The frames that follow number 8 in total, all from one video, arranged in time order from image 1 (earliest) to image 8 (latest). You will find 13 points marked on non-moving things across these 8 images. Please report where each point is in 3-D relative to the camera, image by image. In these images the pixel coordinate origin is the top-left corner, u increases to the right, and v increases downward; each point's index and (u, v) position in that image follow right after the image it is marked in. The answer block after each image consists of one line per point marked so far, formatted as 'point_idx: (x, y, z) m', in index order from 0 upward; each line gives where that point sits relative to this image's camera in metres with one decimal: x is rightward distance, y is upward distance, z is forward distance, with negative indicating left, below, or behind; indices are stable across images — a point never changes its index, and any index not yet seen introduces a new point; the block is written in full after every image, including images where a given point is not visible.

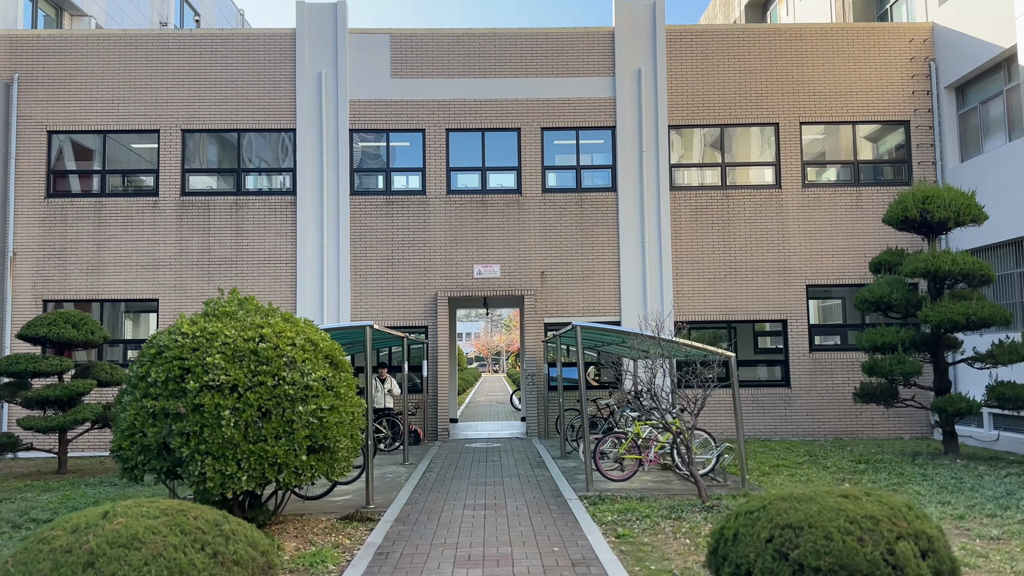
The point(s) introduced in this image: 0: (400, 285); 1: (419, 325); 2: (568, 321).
0: (-2.0, +0.1, +14.9) m
1: (-1.7, -0.7, +14.9) m
2: (+1.0, -0.6, +14.8) m
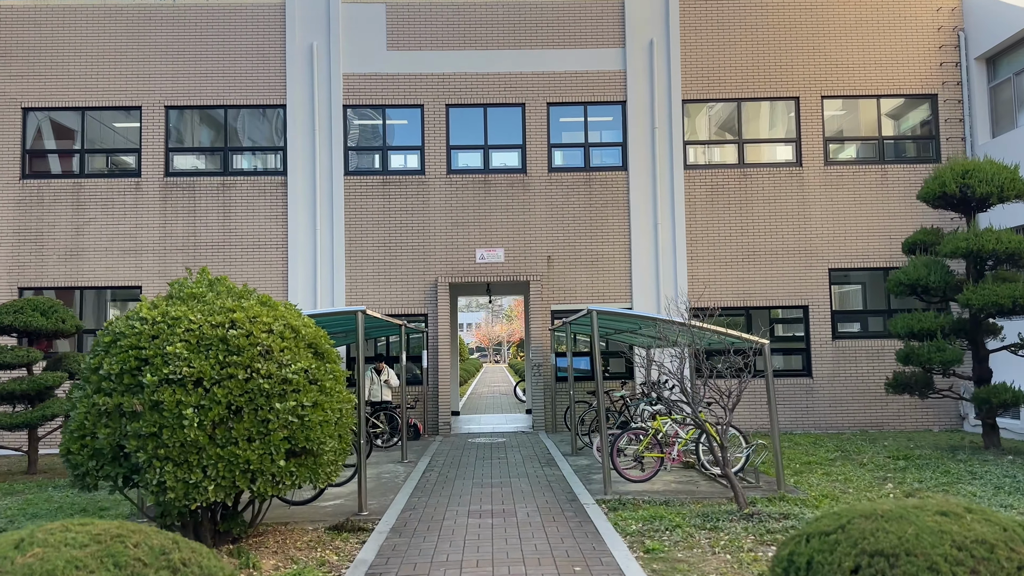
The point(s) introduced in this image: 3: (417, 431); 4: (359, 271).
0: (-1.9, +0.3, +14.0) m
1: (-1.6, -0.4, +14.0) m
2: (+1.1, -0.4, +13.9) m
3: (-1.4, -2.2, +12.7) m
4: (-2.6, +0.3, +14.0) m
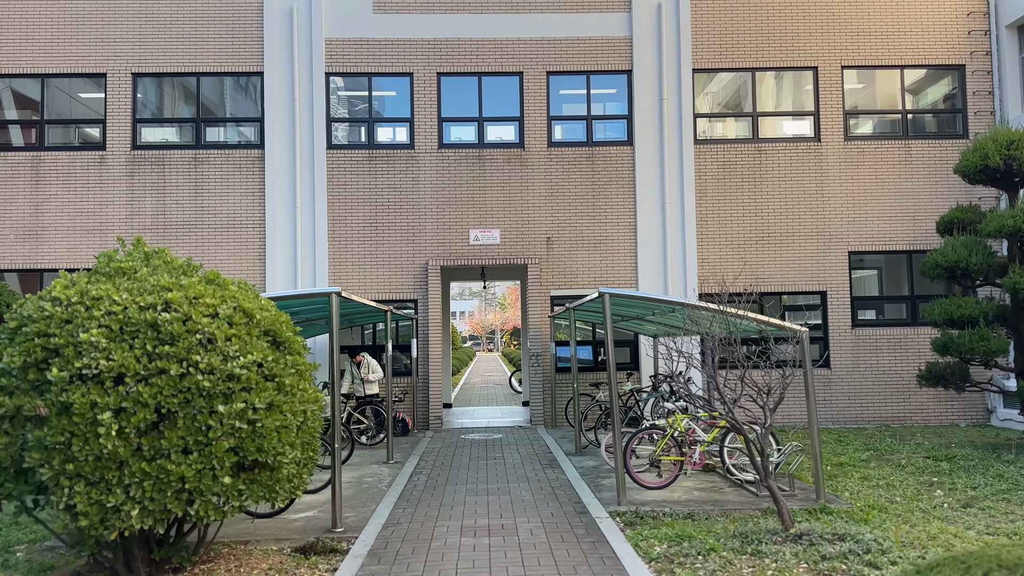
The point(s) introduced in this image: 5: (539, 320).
0: (-2.0, +0.6, +13.0) m
1: (-1.6, -0.2, +13.0) m
2: (+1.0, -0.1, +12.9) m
3: (-1.5, -2.0, +11.7) m
4: (-2.6, +0.6, +12.9) m
5: (+0.4, -0.5, +12.8) m
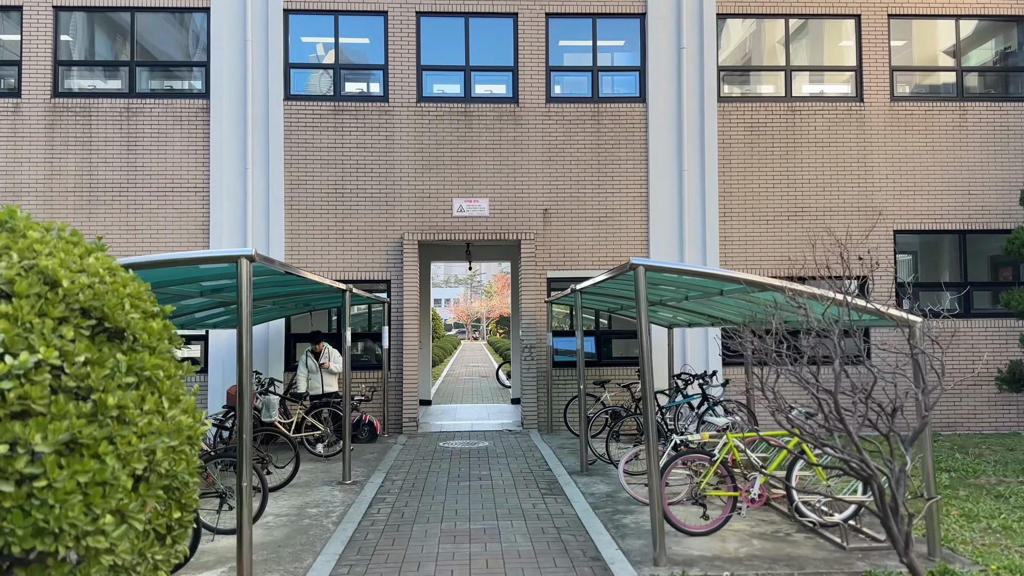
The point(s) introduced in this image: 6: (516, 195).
0: (-2.1, +0.9, +11.0) m
1: (-1.8, +0.1, +11.0) m
2: (+0.9, +0.1, +11.0) m
3: (-1.6, -1.7, +9.8) m
4: (-2.8, +0.9, +11.0) m
5: (+0.3, -0.2, +10.9) m
6: (0.0, +1.3, +11.2) m
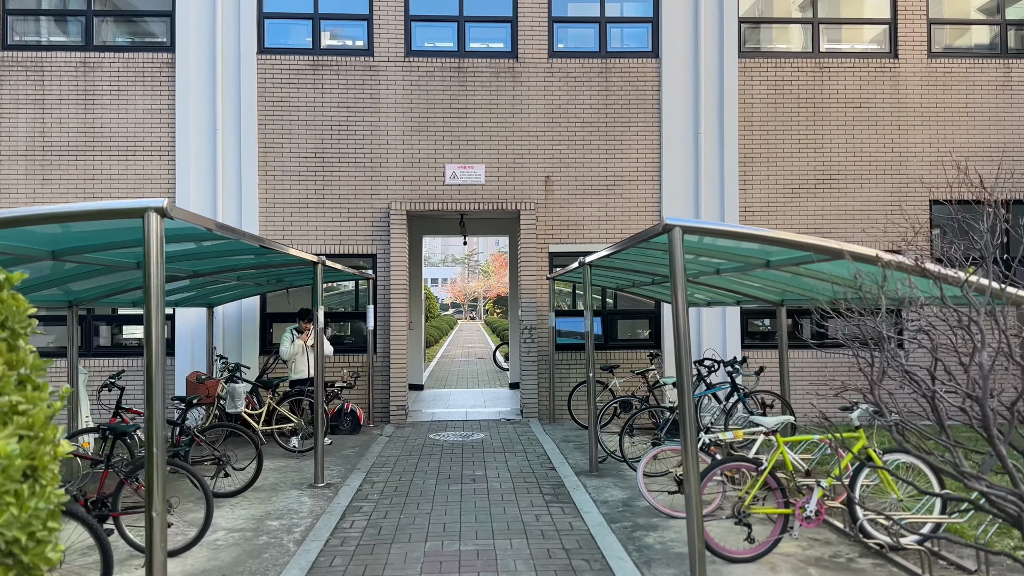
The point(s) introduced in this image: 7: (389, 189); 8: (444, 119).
0: (-2.1, +1.2, +10.0) m
1: (-1.8, +0.4, +10.0) m
2: (+0.9, +0.4, +10.0) m
3: (-1.6, -1.4, +8.8) m
4: (-2.8, +1.2, +9.9) m
5: (+0.3, +0.1, +9.9) m
6: (0.0, +1.6, +10.1) m
7: (-1.5, +1.2, +10.0) m
8: (-0.8, +2.1, +10.1) m
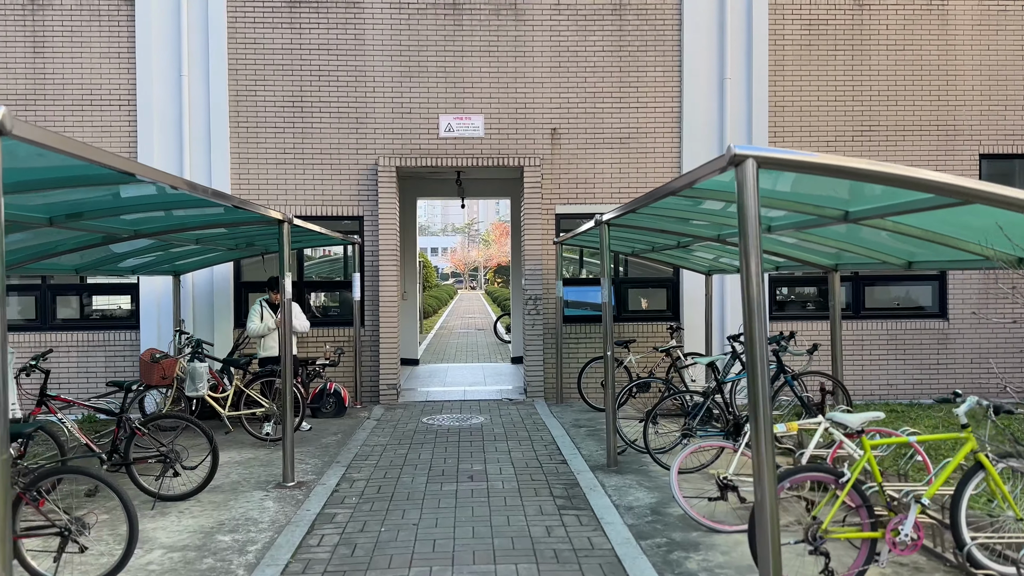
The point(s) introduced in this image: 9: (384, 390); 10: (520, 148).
0: (-2.1, +1.5, +8.9) m
1: (-1.8, +0.8, +9.0) m
2: (+0.9, +0.8, +8.9) m
3: (-1.6, -1.1, +7.8) m
4: (-2.7, +1.5, +8.9) m
5: (+0.3, +0.4, +8.9) m
6: (+0.1, +1.9, +9.0) m
7: (-1.5, +1.6, +8.9) m
8: (-0.8, +2.4, +9.0) m
9: (-1.3, -1.1, +8.7) m
10: (+0.1, +1.5, +9.0) m
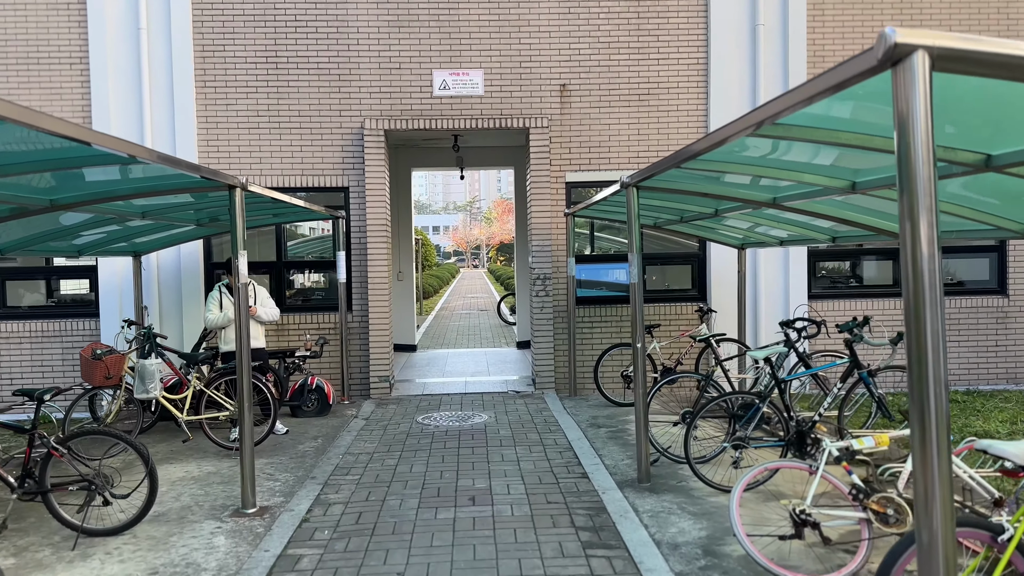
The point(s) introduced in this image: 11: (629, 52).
0: (-2.1, +1.7, +7.9) m
1: (-1.7, +1.0, +7.9) m
2: (+0.9, +1.0, +7.9) m
3: (-1.5, -0.9, +6.9) m
4: (-2.7, +1.7, +7.8) m
5: (+0.3, +0.6, +7.8) m
6: (+0.1, +2.1, +8.0) m
7: (-1.4, +1.8, +7.9) m
8: (-0.8, +2.6, +7.9) m
9: (-1.3, -0.9, +7.7) m
10: (+0.1, +1.7, +8.0) m
11: (+1.1, +2.3, +8.0) m
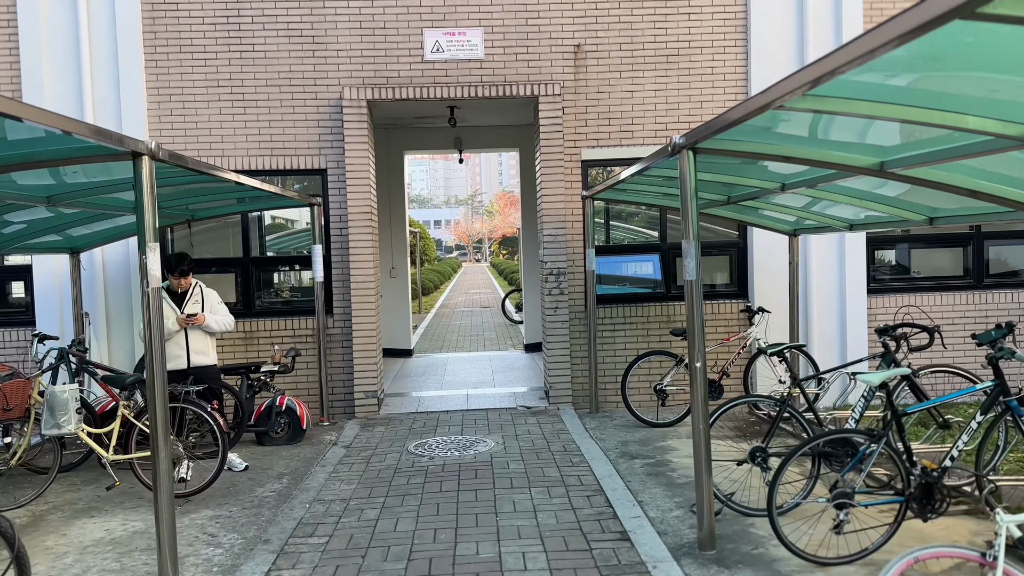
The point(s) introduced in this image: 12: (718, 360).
0: (-2.0, +1.7, +6.7) m
1: (-1.7, +1.0, +6.8) m
2: (+1.0, +1.1, +6.7) m
3: (-1.5, -0.9, +5.7) m
4: (-2.7, +1.7, +6.6) m
5: (+0.4, +0.7, +6.7) m
6: (+0.1, +2.2, +6.8) m
7: (-1.4, +1.8, +6.7) m
8: (-0.7, +2.6, +6.7) m
9: (-1.2, -0.9, +6.6) m
10: (+0.2, +1.8, +6.8) m
11: (+1.2, +2.3, +6.8) m
12: (+1.6, -0.6, +6.5) m
